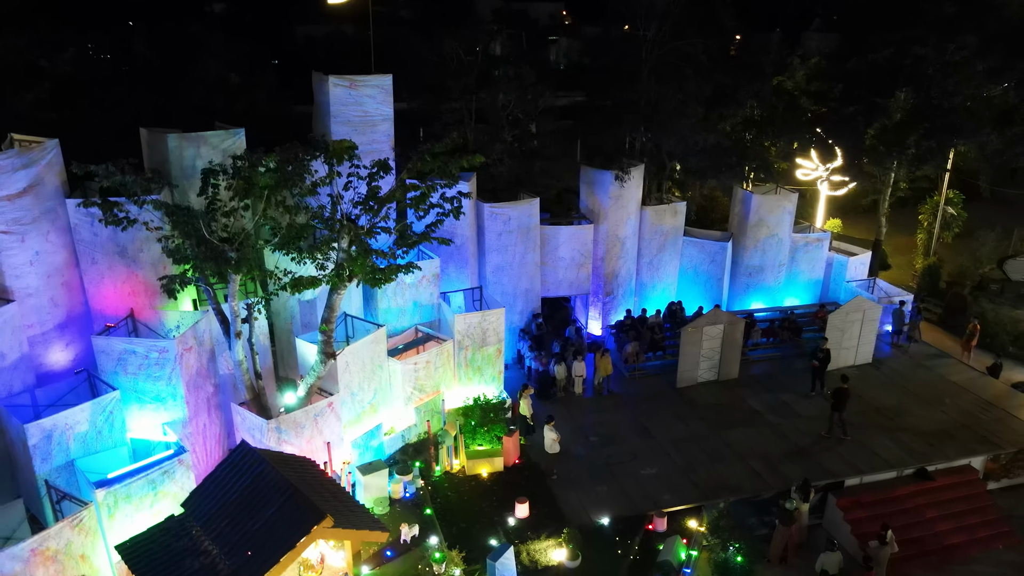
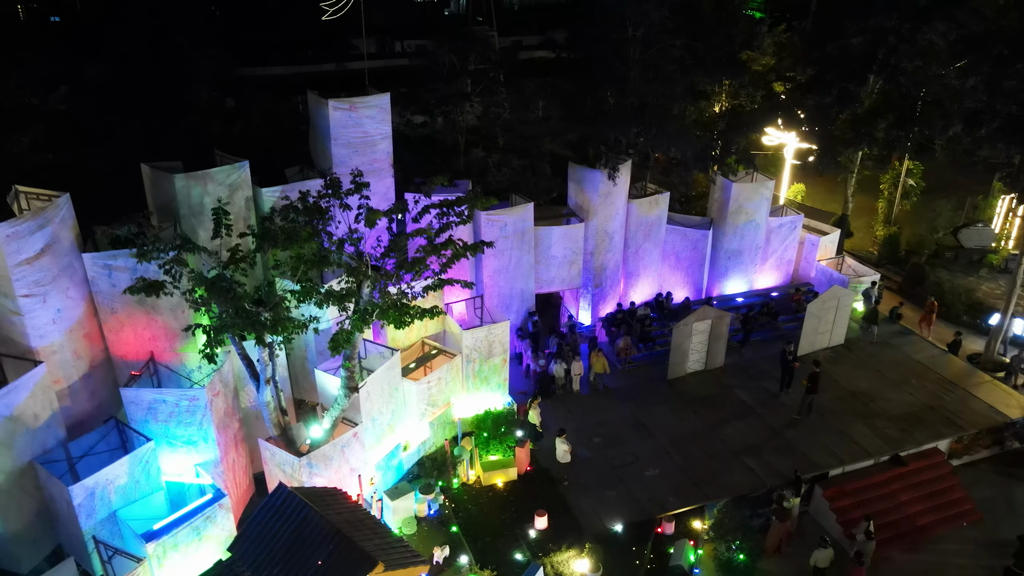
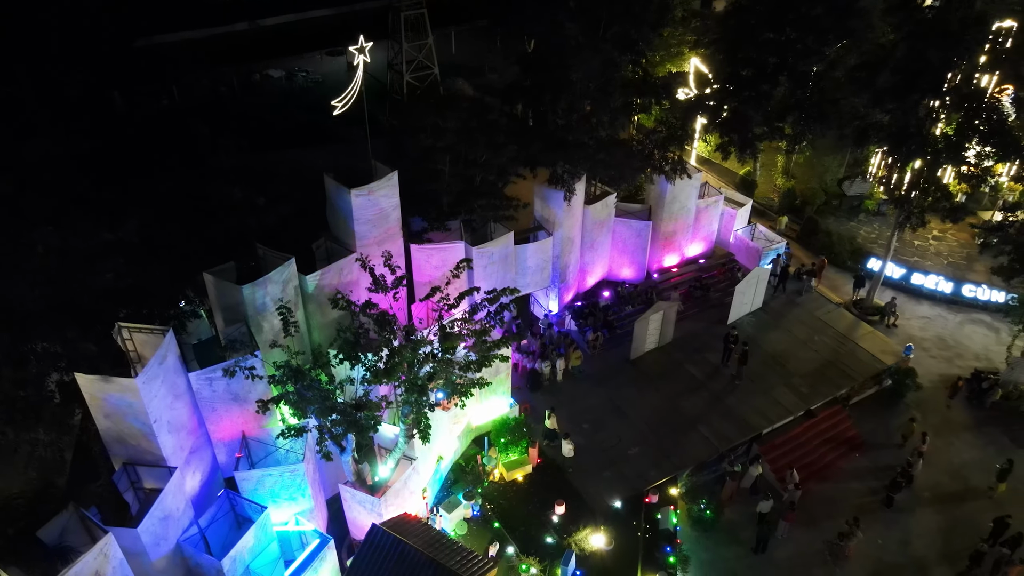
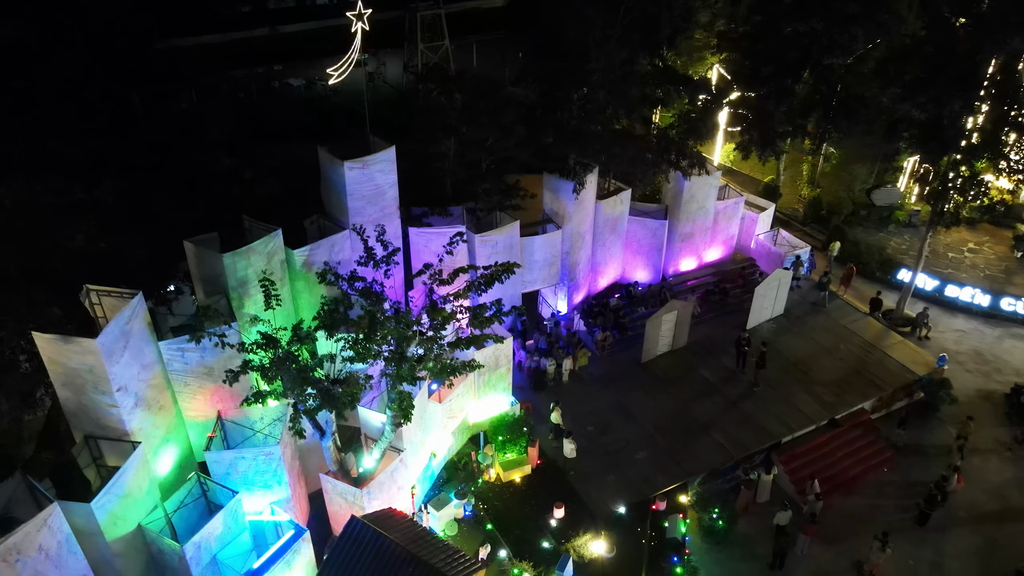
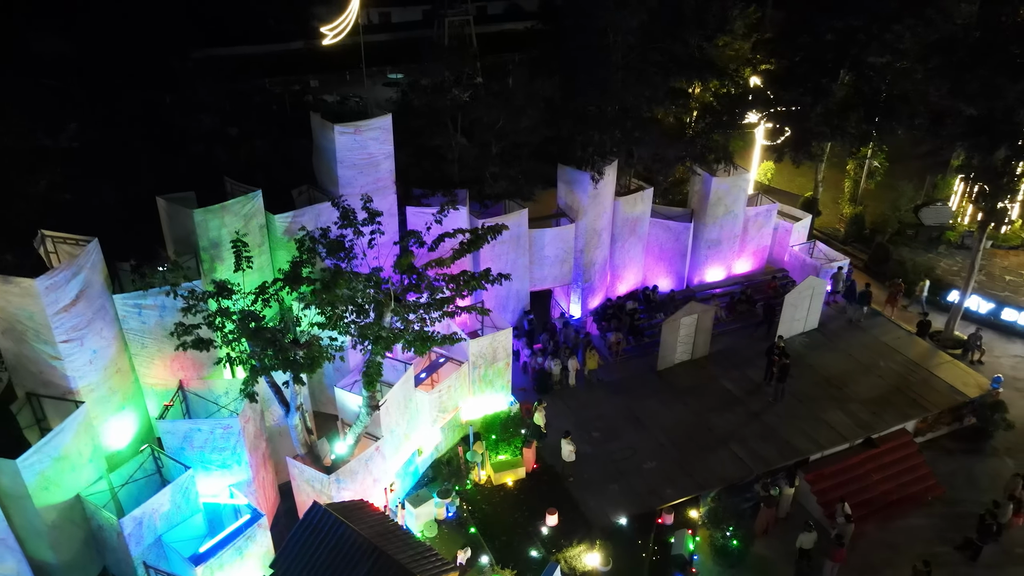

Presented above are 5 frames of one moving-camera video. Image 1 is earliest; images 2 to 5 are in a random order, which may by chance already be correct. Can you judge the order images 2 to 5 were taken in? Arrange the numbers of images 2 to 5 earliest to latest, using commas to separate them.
2, 5, 4, 3
